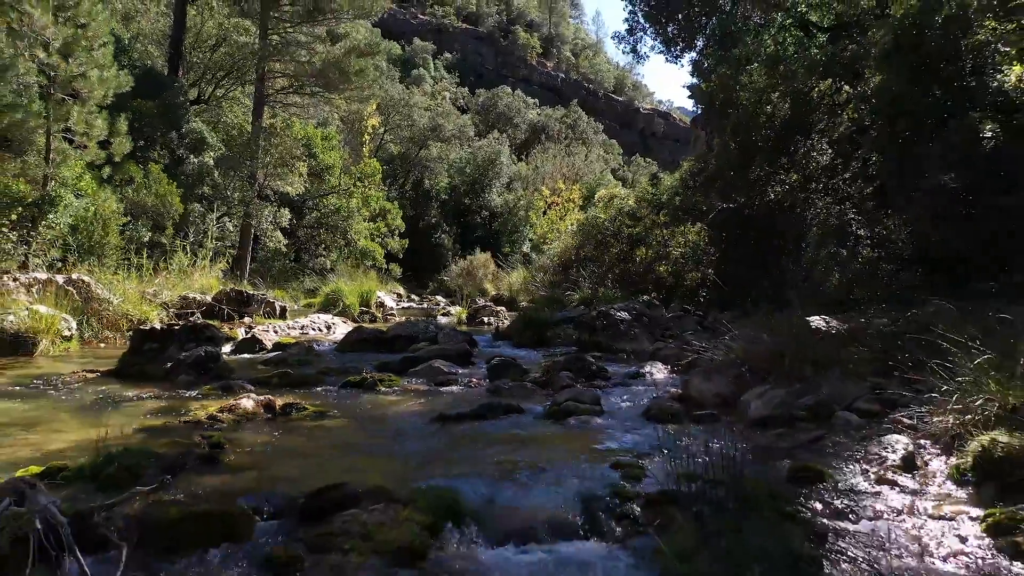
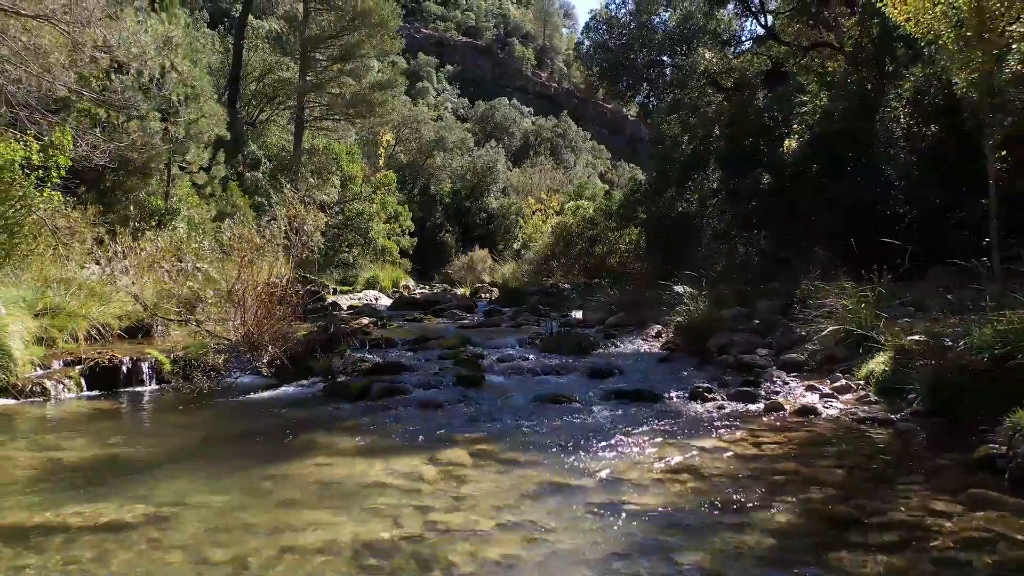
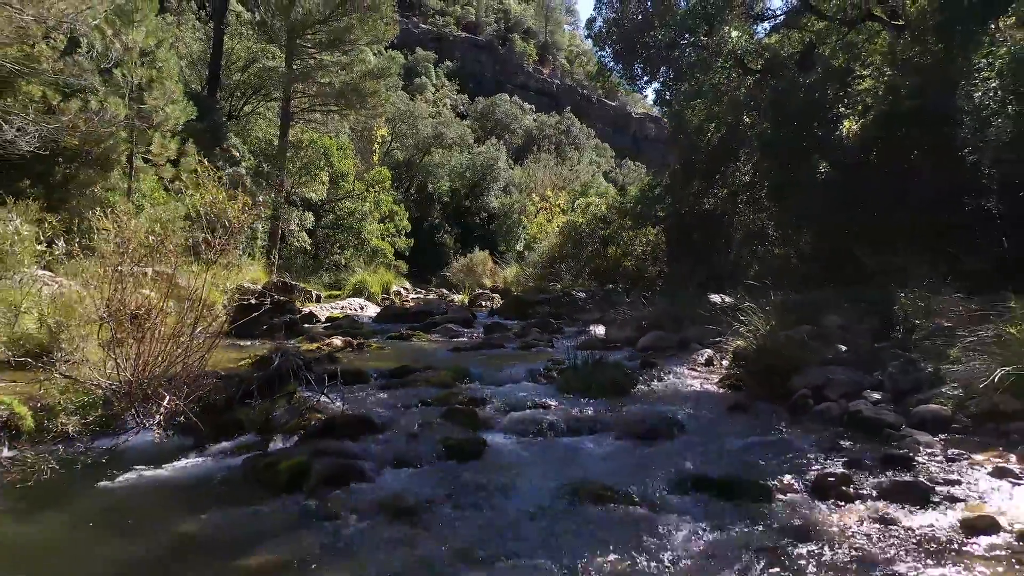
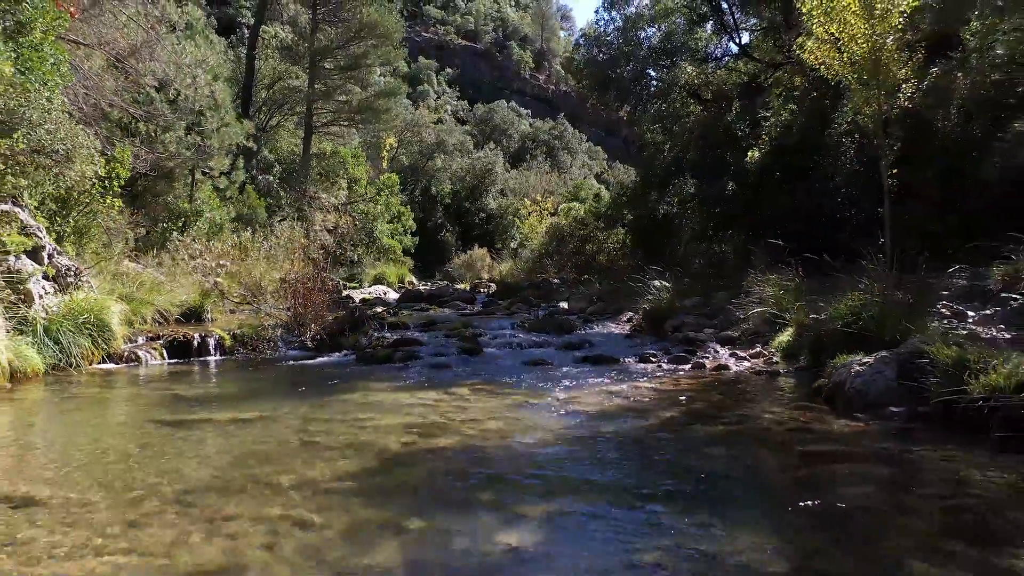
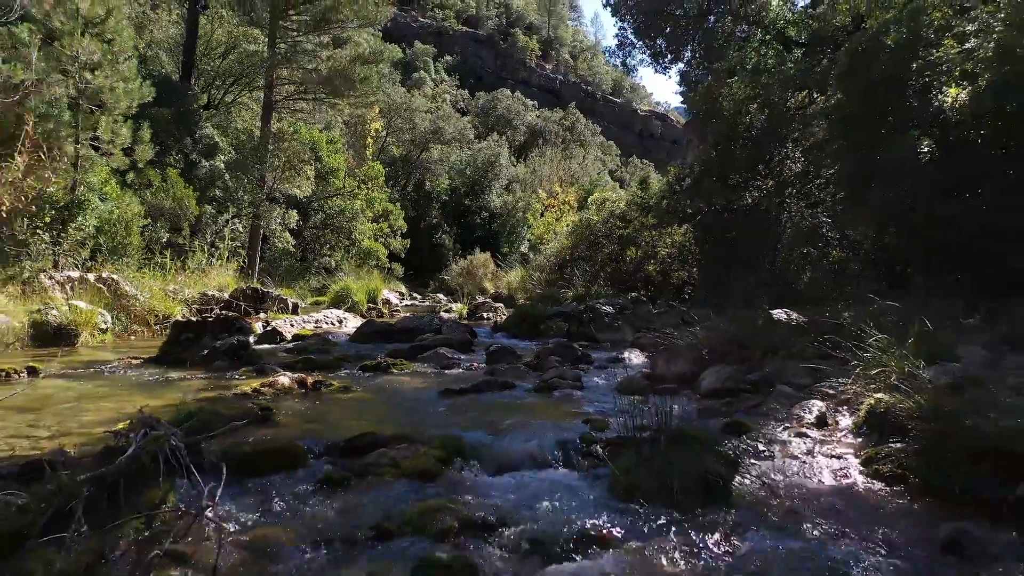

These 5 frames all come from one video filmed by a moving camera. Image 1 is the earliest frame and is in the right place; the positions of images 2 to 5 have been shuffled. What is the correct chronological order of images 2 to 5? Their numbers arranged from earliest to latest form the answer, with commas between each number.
5, 3, 2, 4
